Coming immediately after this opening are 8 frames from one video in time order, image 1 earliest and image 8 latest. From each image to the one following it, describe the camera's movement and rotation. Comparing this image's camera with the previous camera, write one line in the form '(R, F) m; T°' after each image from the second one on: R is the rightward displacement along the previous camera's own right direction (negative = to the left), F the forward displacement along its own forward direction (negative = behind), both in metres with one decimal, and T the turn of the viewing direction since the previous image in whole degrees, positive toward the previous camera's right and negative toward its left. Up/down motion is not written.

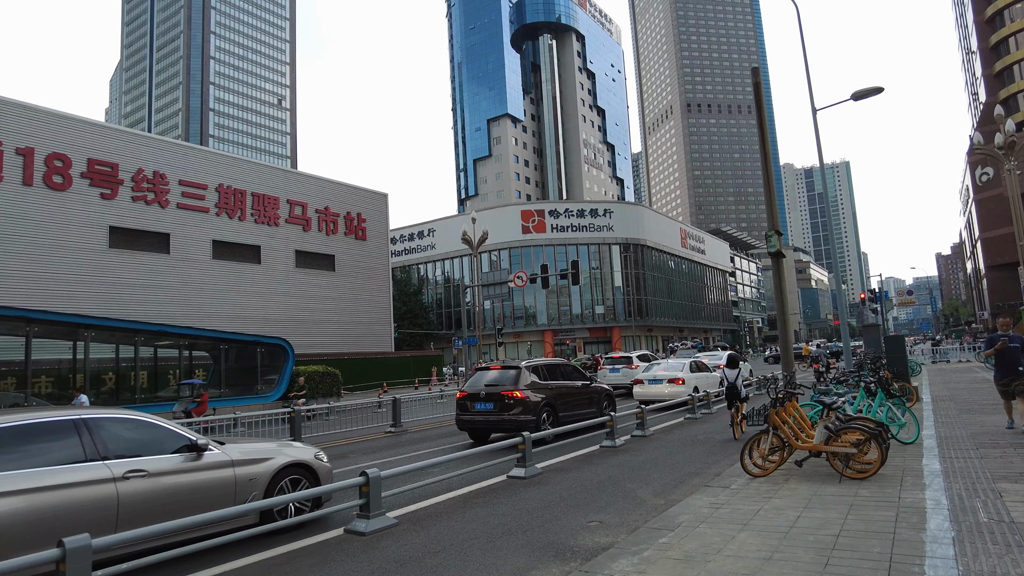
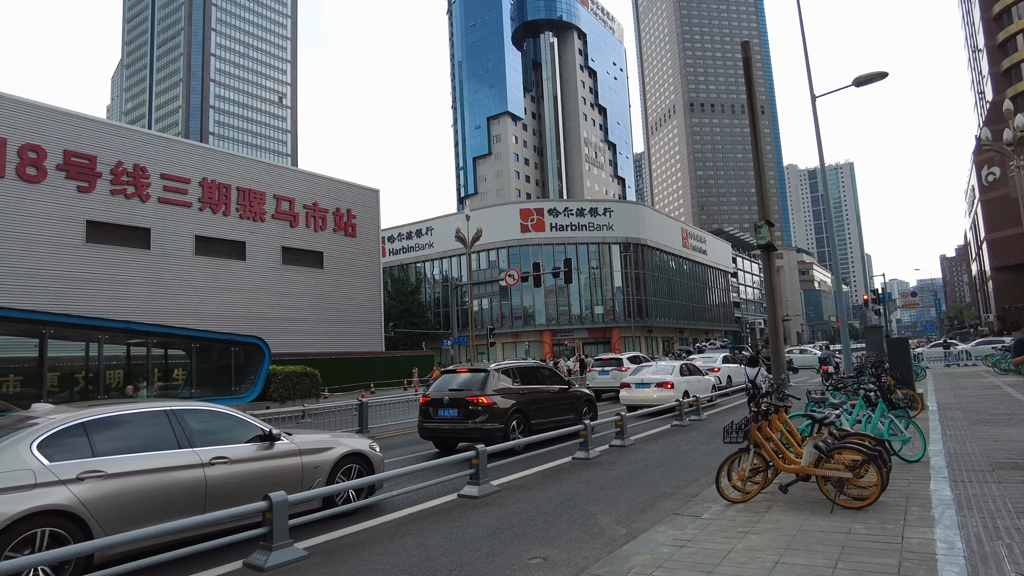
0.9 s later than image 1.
(+0.5, +0.8) m; 0°
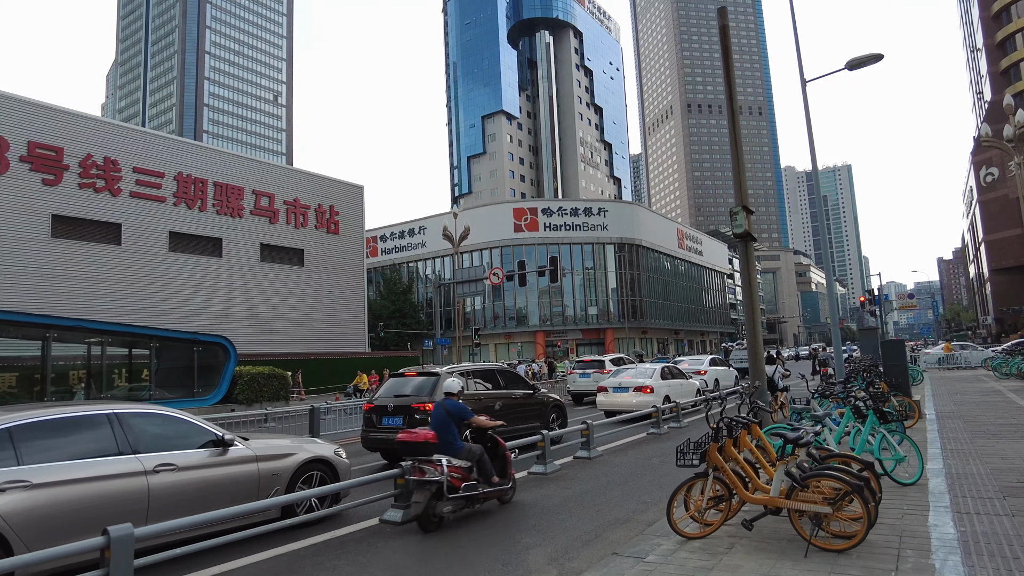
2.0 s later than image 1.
(+0.6, +0.9) m; 0°
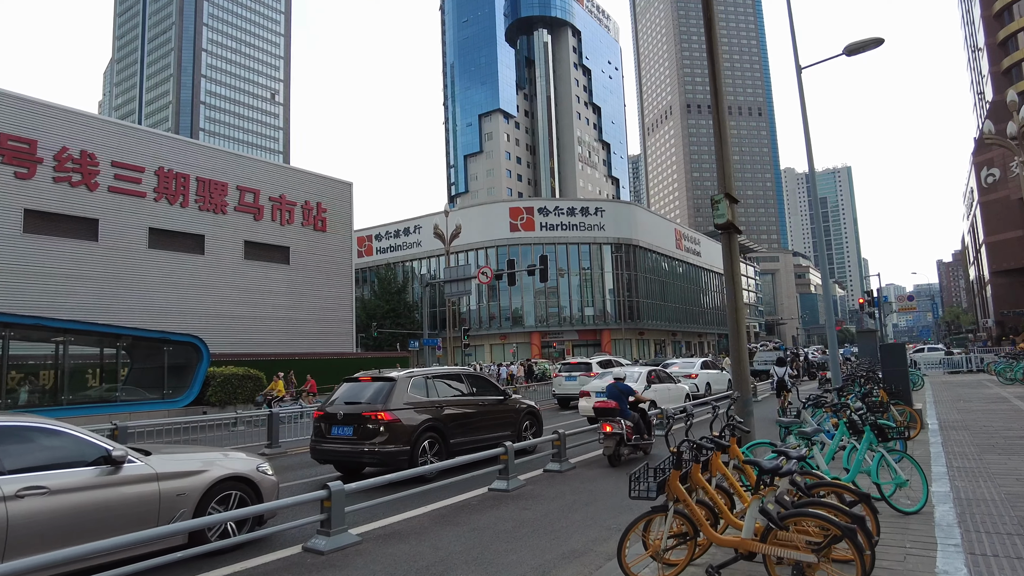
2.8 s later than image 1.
(+0.4, +0.7) m; 0°
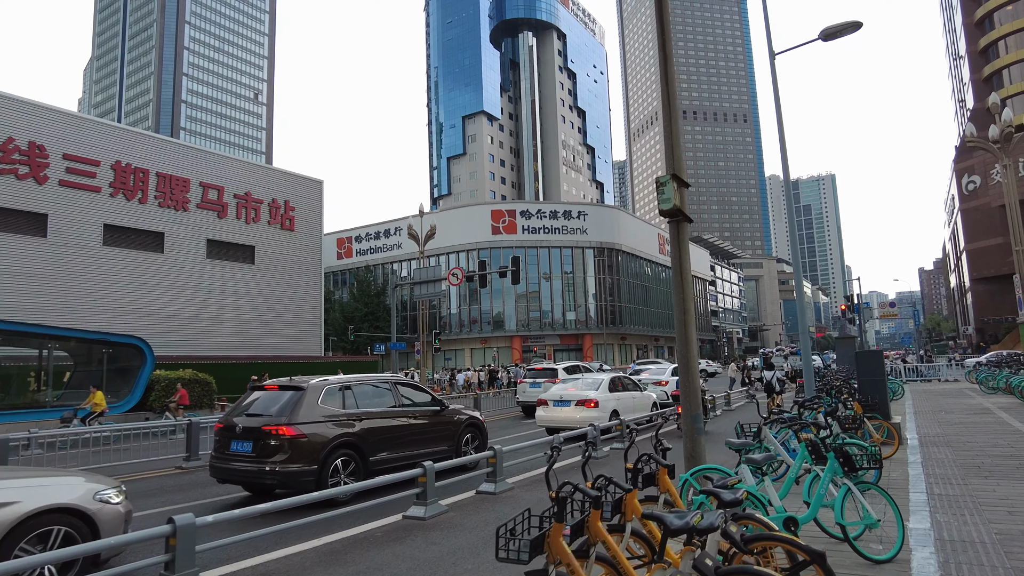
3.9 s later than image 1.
(+0.6, +0.9) m; +1°
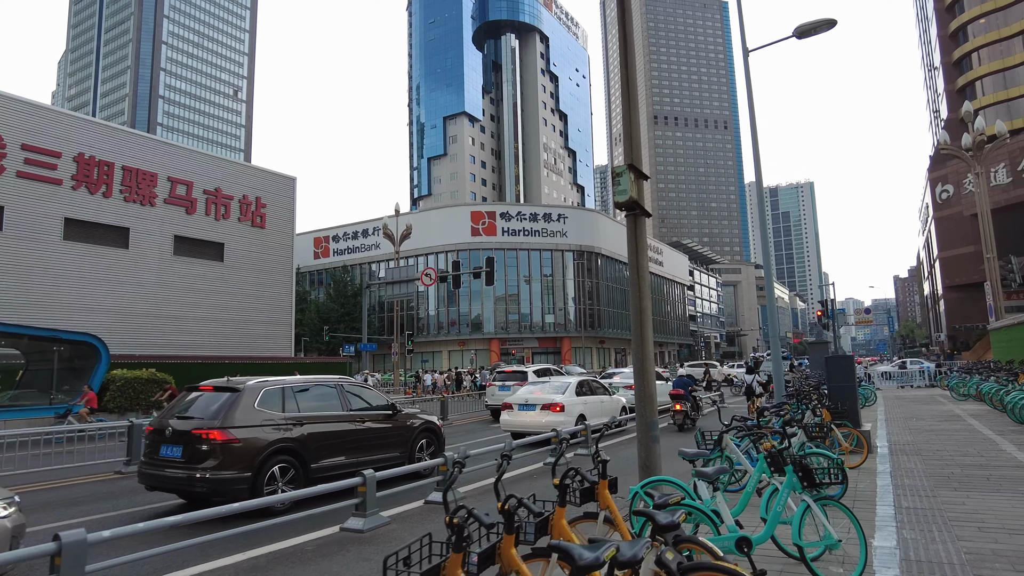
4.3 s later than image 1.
(+0.3, +0.4) m; +2°
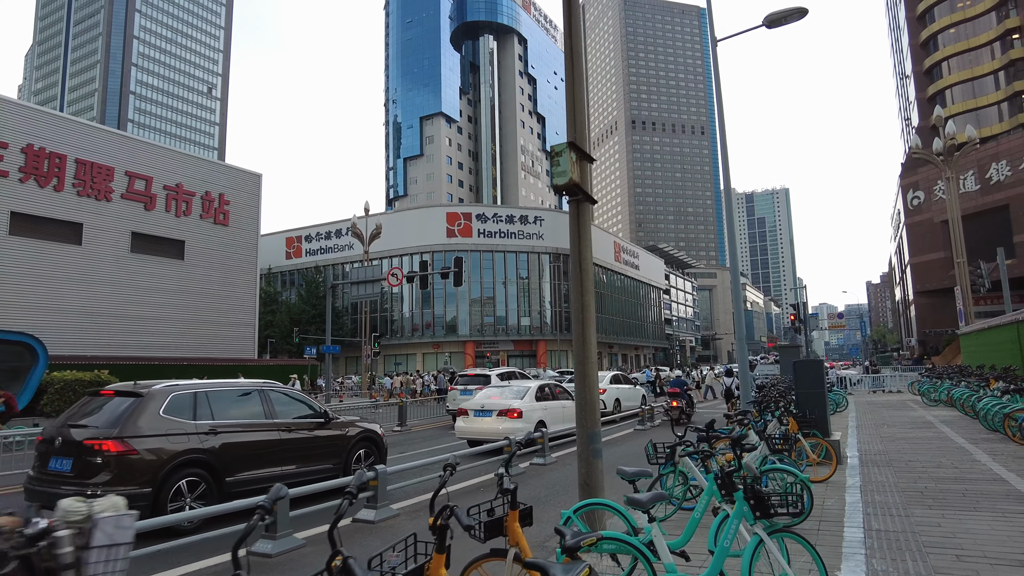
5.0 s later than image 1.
(+0.3, +0.6) m; +2°
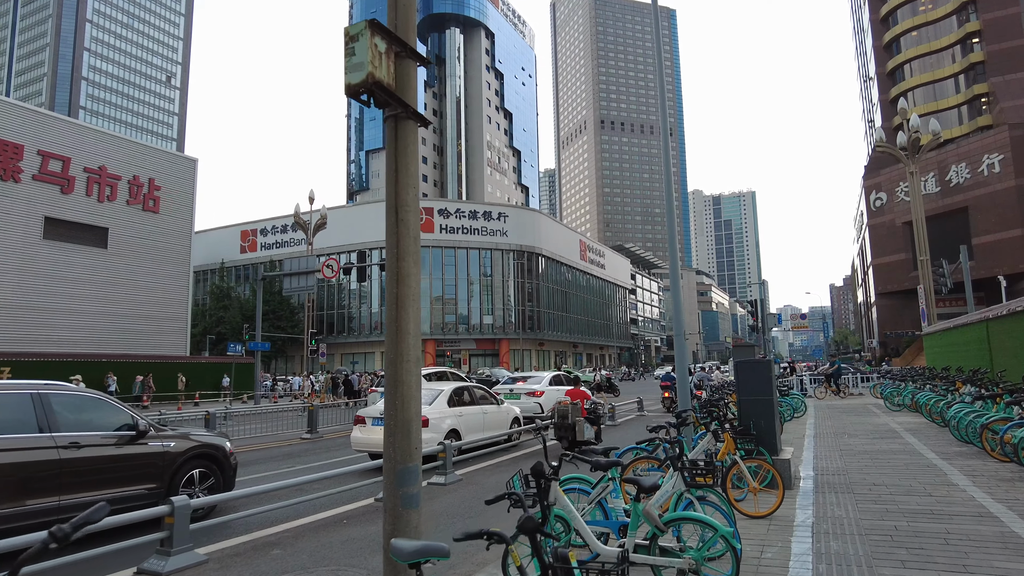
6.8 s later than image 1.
(+0.8, +1.4) m; +3°
